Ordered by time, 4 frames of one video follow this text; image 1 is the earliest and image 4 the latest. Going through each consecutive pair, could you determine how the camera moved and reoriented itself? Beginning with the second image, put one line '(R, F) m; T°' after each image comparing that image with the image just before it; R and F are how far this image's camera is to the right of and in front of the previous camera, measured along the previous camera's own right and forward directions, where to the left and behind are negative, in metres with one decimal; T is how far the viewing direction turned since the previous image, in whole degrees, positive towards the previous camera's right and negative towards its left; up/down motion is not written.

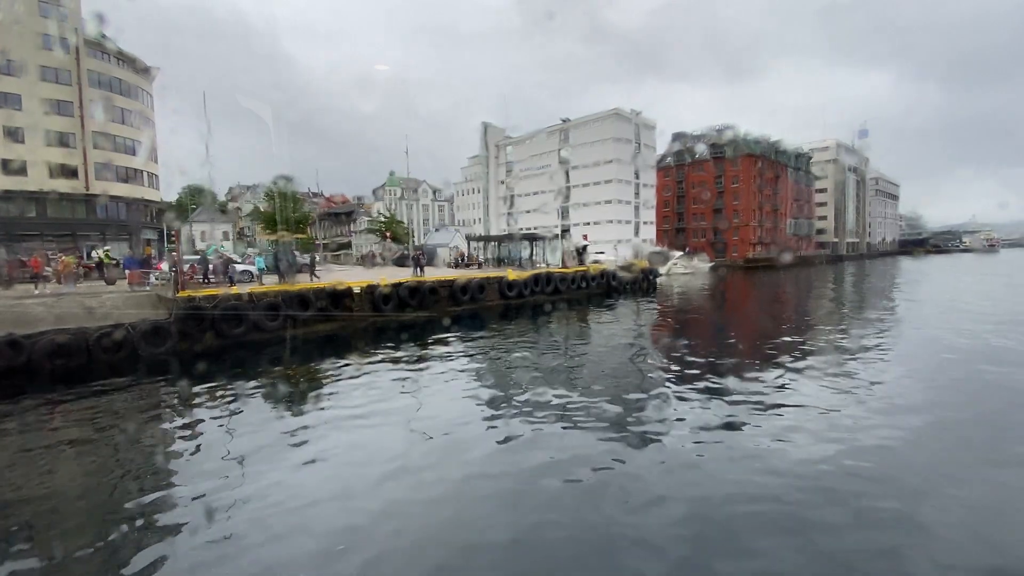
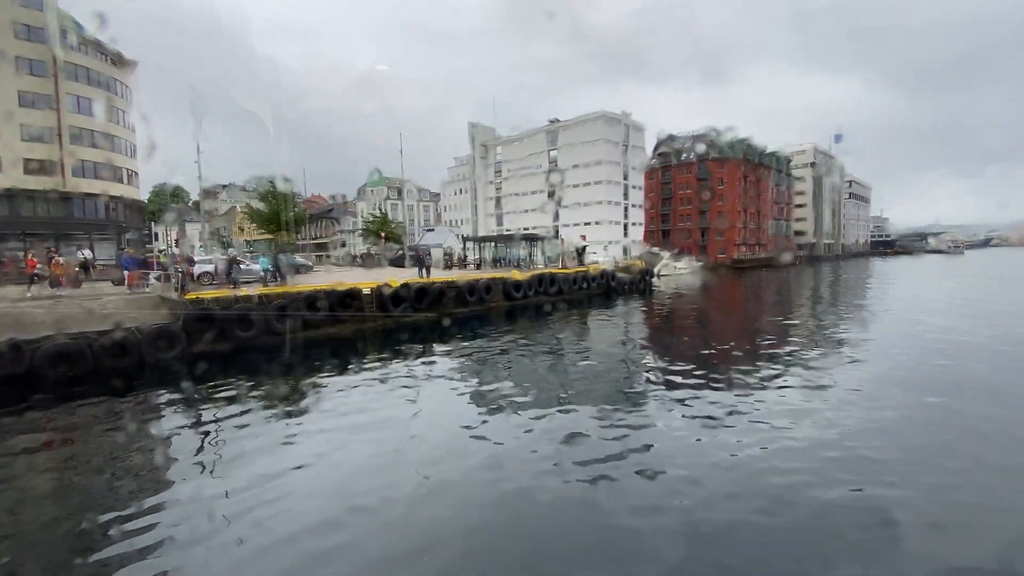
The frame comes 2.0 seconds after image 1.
(-0.6, 0.0) m; +2°
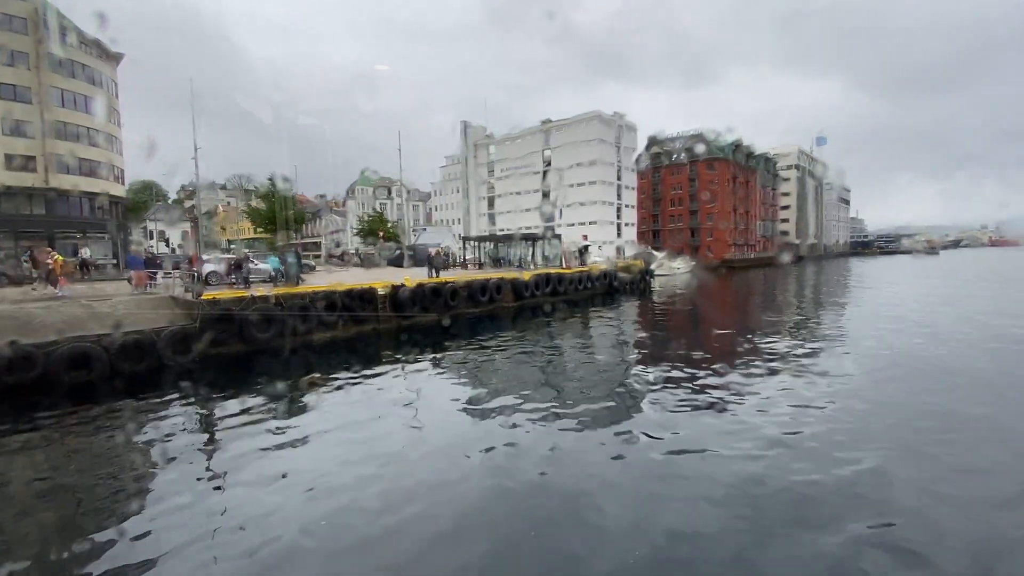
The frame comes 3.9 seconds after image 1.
(-0.6, 0.0) m; +1°
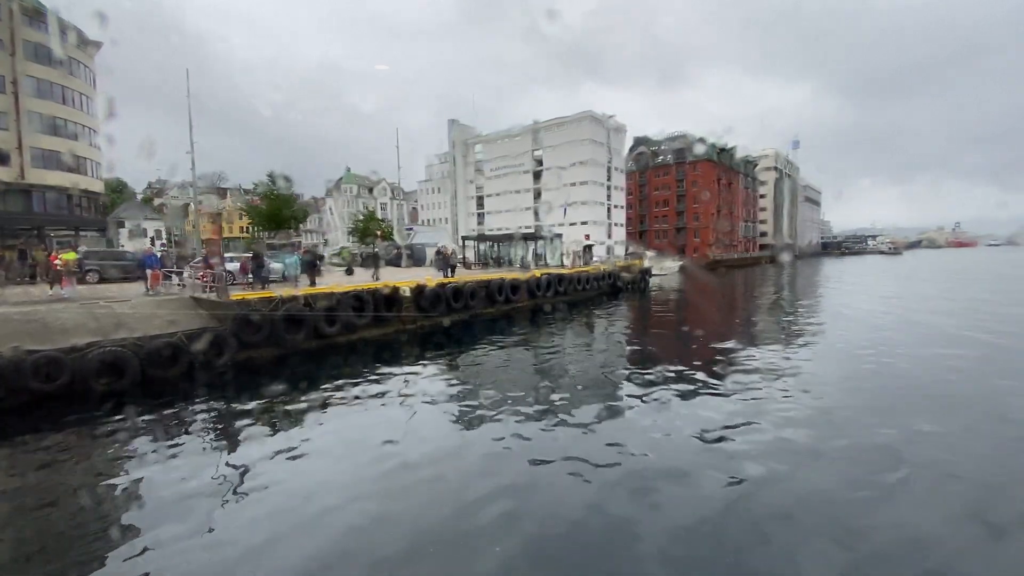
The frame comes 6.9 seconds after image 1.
(-0.9, 0.0) m; +2°
